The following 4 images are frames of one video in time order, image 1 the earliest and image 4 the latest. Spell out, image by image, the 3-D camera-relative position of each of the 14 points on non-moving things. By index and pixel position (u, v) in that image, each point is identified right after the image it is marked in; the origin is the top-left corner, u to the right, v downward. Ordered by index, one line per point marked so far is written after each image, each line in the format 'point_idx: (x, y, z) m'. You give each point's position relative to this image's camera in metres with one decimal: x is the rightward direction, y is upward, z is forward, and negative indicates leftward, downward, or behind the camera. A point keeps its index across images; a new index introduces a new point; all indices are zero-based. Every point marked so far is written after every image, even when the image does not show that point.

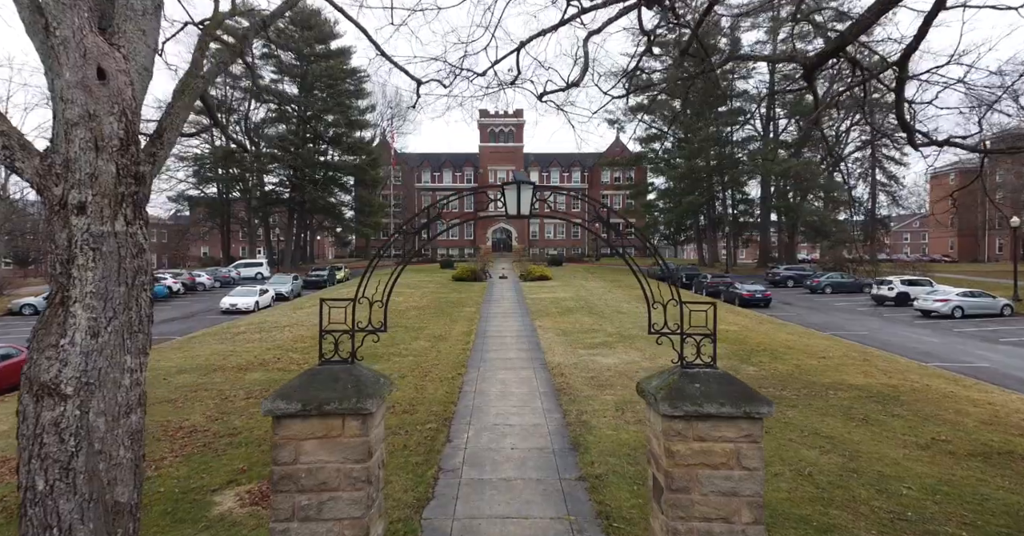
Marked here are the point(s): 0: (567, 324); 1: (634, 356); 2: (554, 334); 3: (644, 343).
0: (+1.8, -1.8, +15.5) m
1: (+2.9, -2.1, +11.3) m
2: (+1.2, -1.9, +14.0) m
3: (+3.5, -2.0, +12.6) m
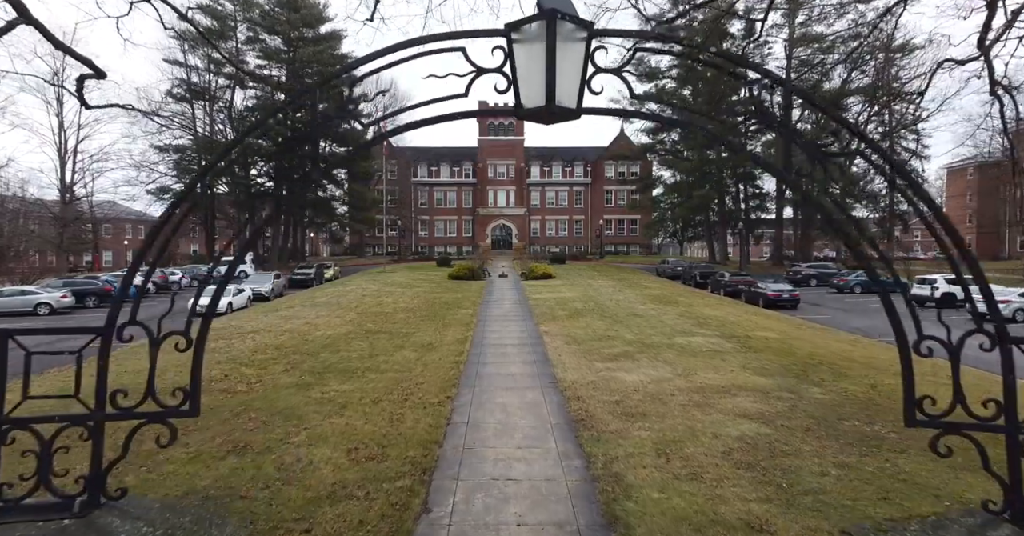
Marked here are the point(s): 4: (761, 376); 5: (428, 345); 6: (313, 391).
0: (+1.8, -1.7, +13.4) m
1: (+2.9, -2.0, +9.2) m
2: (+1.3, -1.8, +12.0) m
3: (+3.5, -1.9, +10.6) m
4: (+4.6, -2.0, +8.8) m
5: (-2.1, -1.9, +11.8) m
6: (-3.4, -2.1, +8.1) m
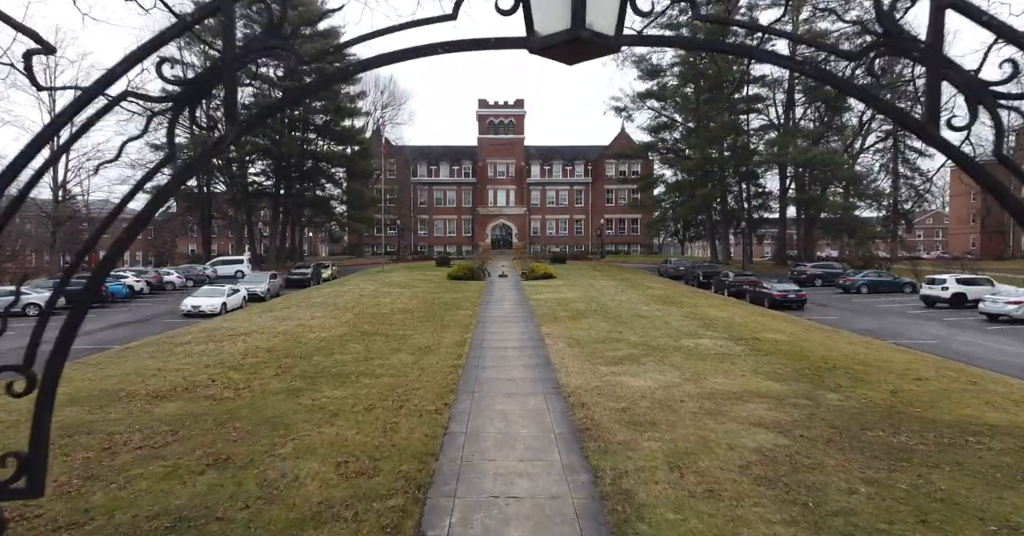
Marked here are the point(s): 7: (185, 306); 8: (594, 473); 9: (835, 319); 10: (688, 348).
0: (+1.8, -1.7, +13.0) m
1: (+2.9, -2.0, +8.8) m
2: (+1.3, -1.8, +11.6) m
3: (+3.5, -1.9, +10.2) m
4: (+4.6, -2.0, +8.4) m
5: (-2.1, -1.9, +11.4) m
6: (-3.3, -2.1, +7.7) m
7: (-12.5, -1.5, +18.5) m
8: (+0.9, -2.3, +5.3) m
9: (+11.3, -1.8, +16.8) m
10: (+4.0, -1.8, +10.9) m
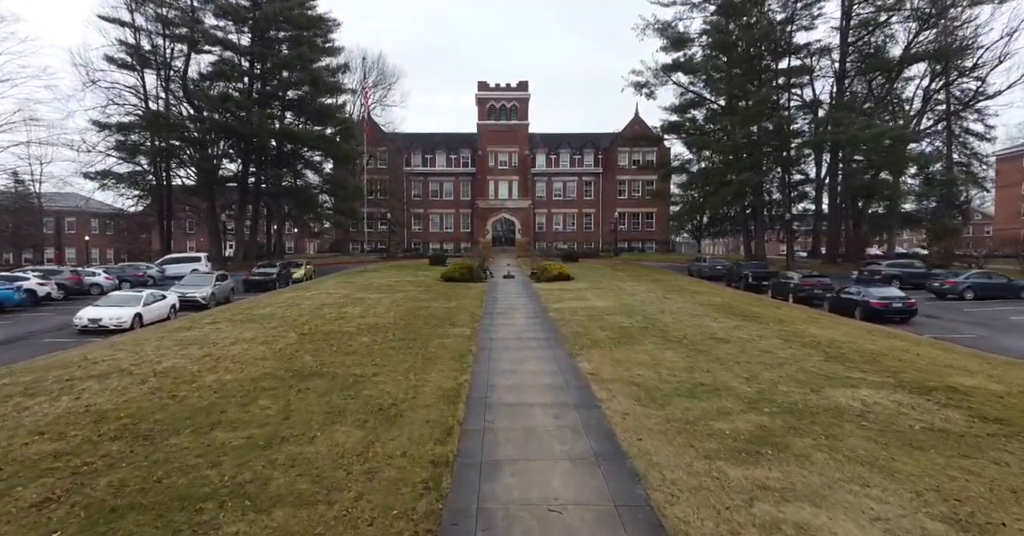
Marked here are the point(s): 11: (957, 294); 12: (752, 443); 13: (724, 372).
0: (+2.2, -1.7, +8.2) m
1: (+3.3, -2.0, +4.0) m
2: (+1.7, -1.9, +6.7) m
3: (+3.9, -1.9, +5.3) m
4: (+5.0, -2.0, +3.6) m
5: (-1.7, -1.9, +6.6) m
6: (-3.0, -2.1, +2.9) m
7: (-12.2, -1.4, +13.6) m
8: (+1.3, -2.3, +0.5) m
9: (+11.6, -1.8, +12.0) m
10: (+4.4, -1.8, +6.1) m
11: (+16.8, -1.0, +18.2) m
12: (+2.7, -1.9, +5.5) m
13: (+3.5, -1.7, +8.1) m
